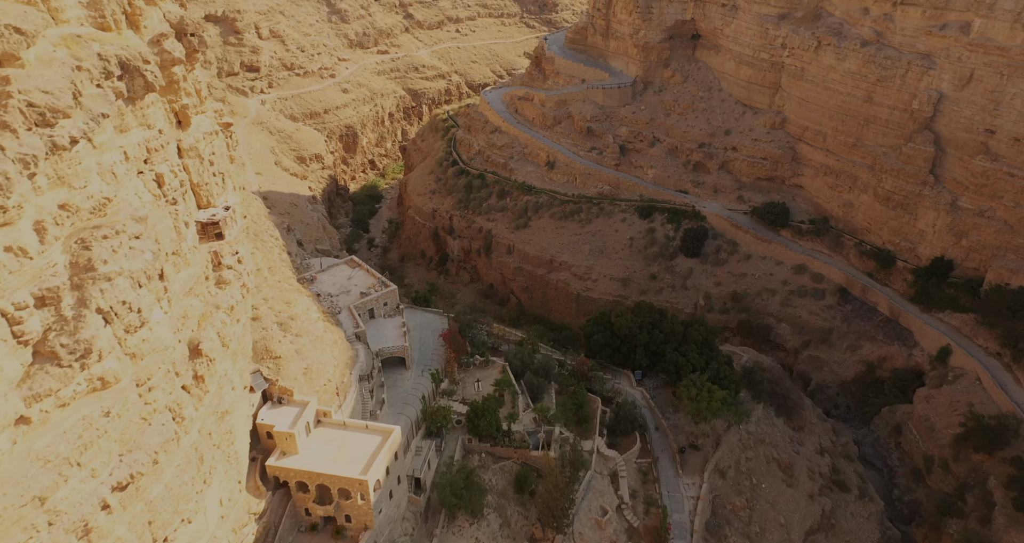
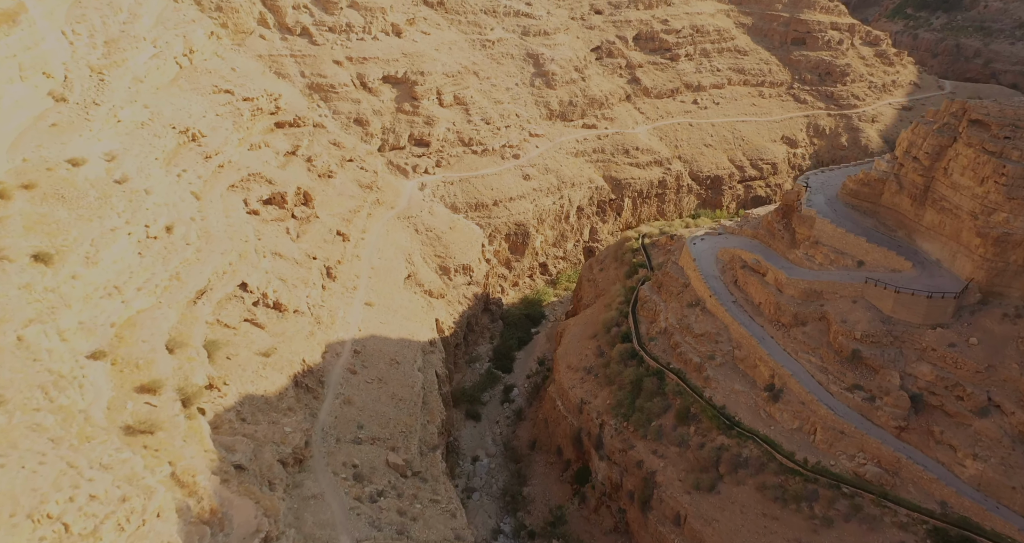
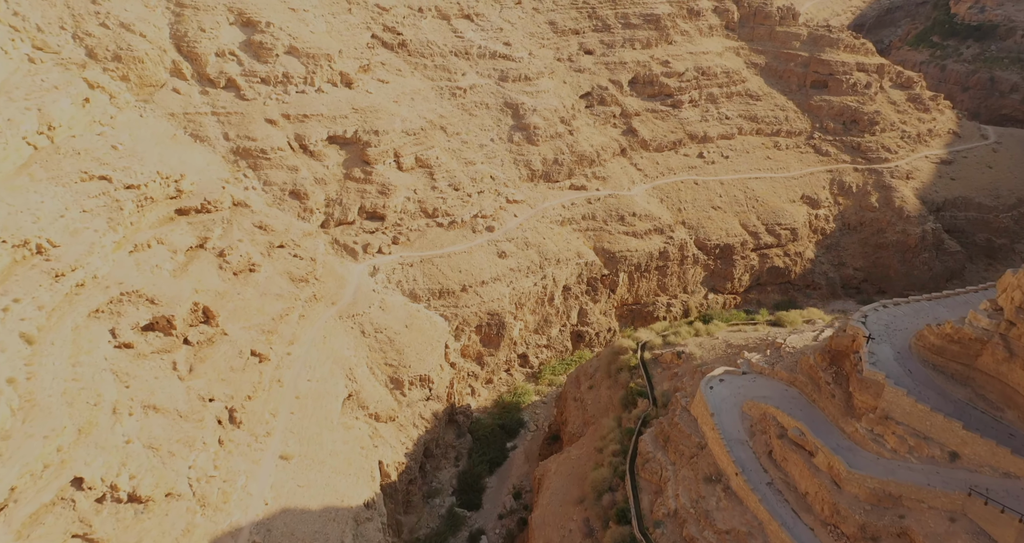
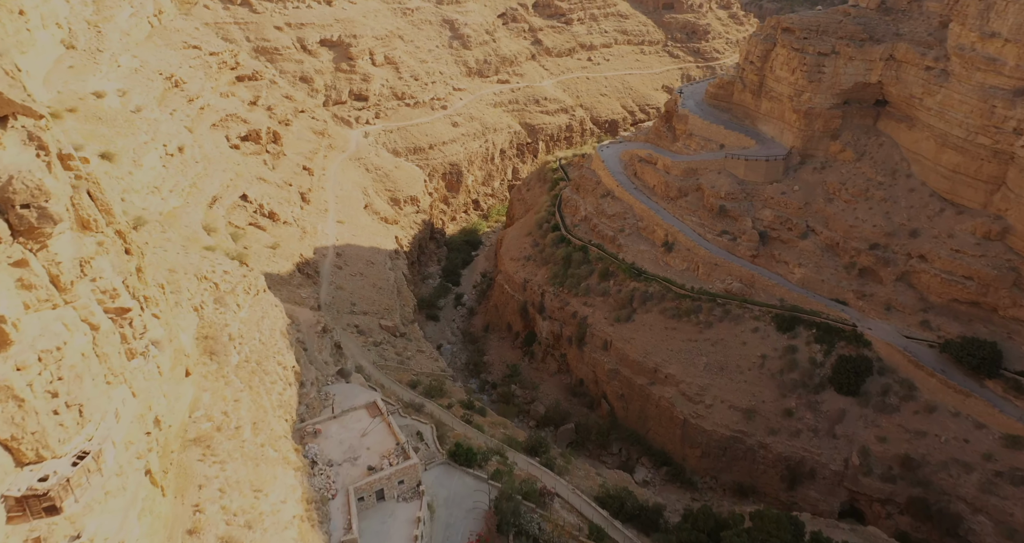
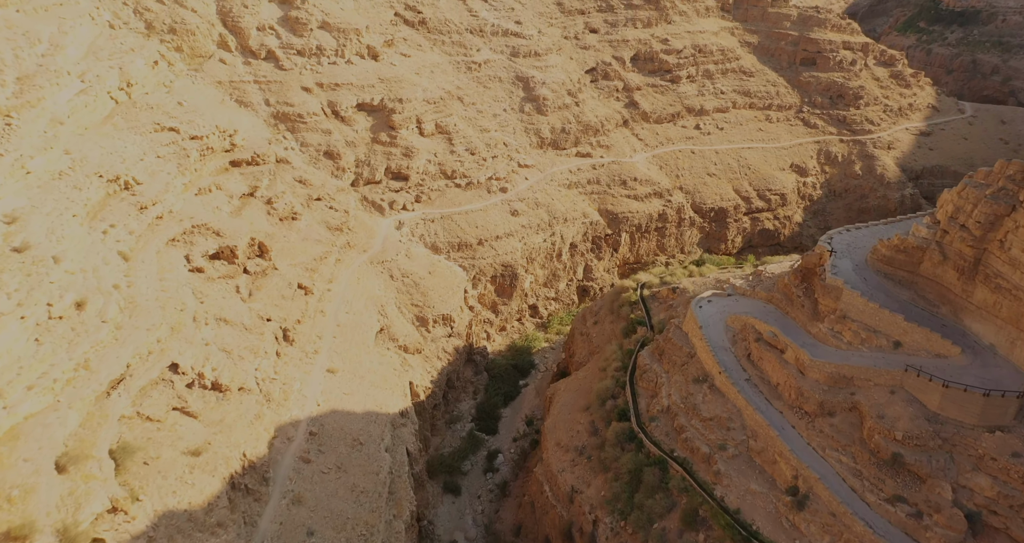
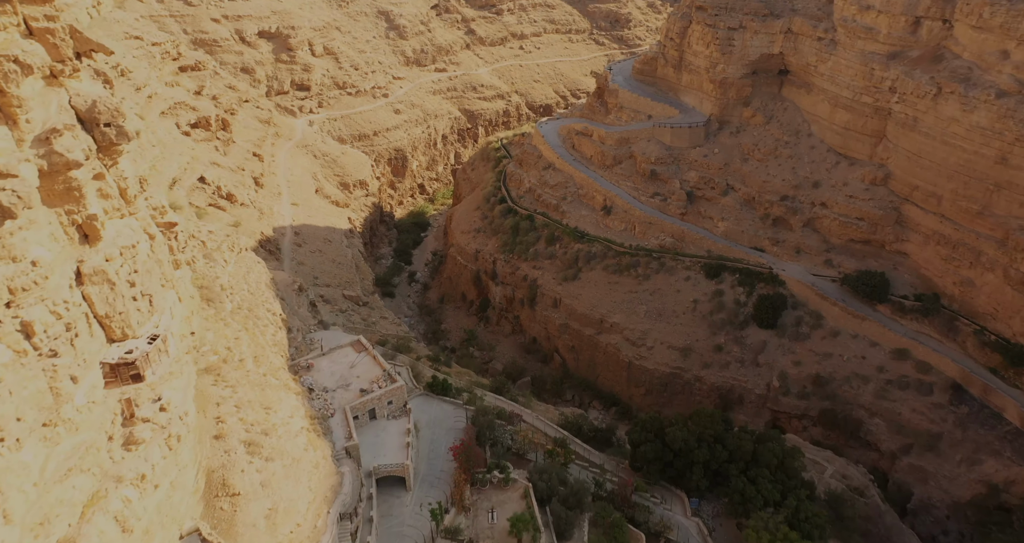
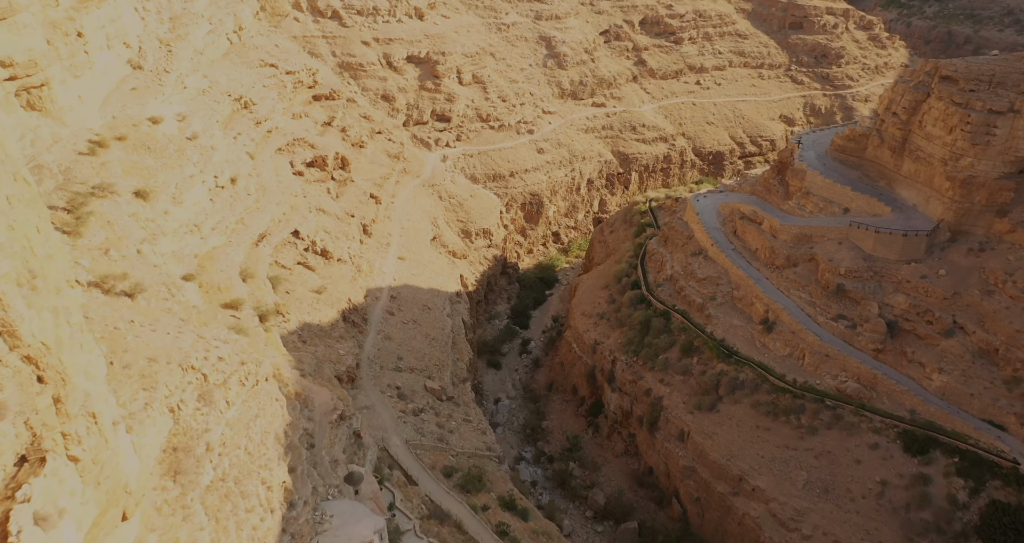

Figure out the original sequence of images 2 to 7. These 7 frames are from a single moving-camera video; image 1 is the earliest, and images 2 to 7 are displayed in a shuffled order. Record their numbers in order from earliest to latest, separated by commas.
6, 4, 7, 2, 5, 3
